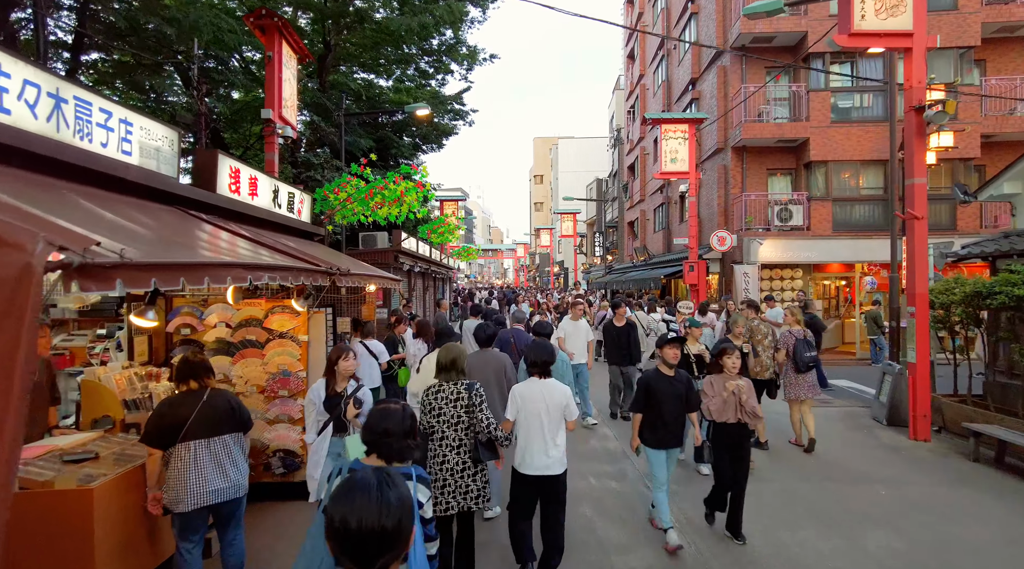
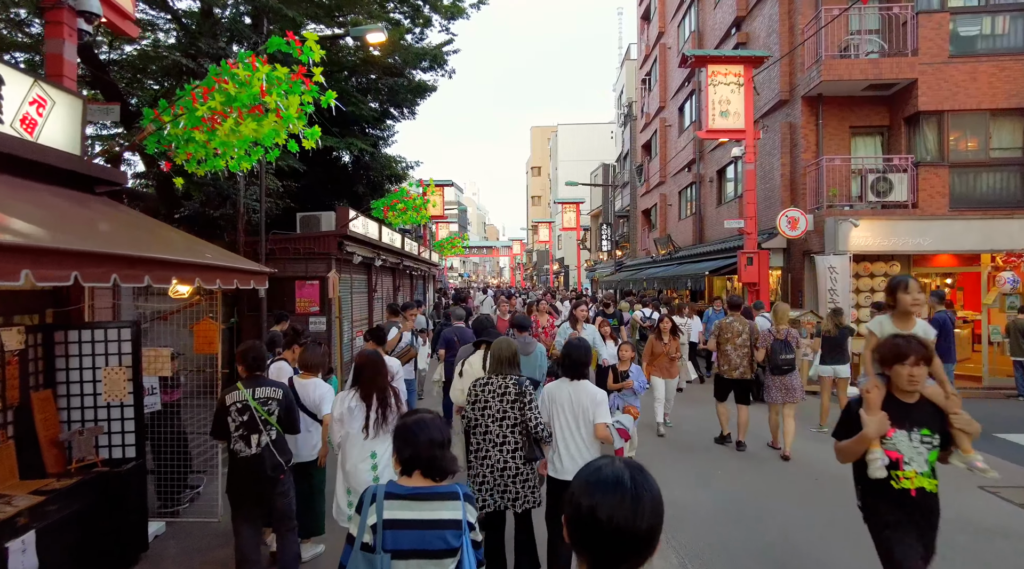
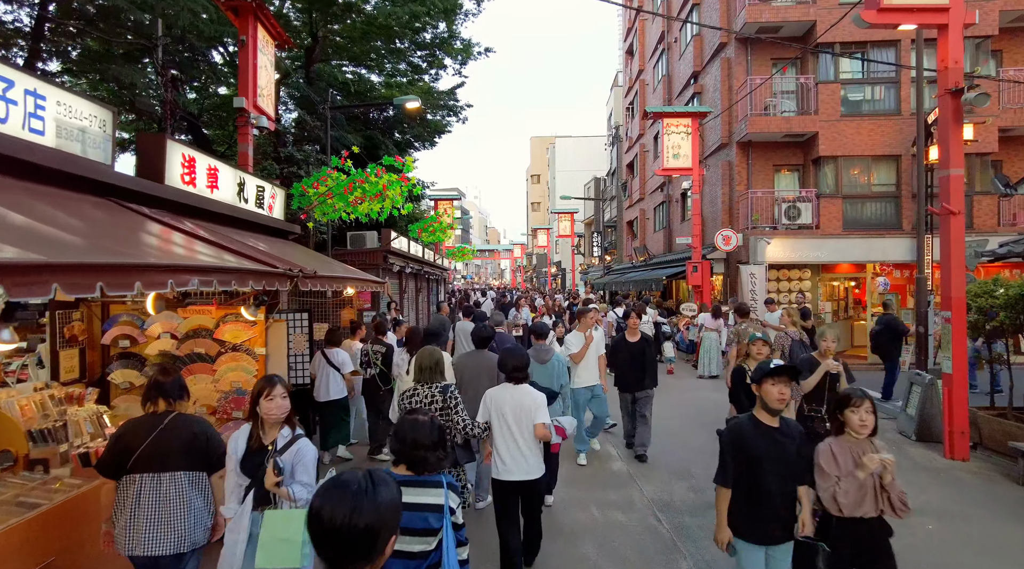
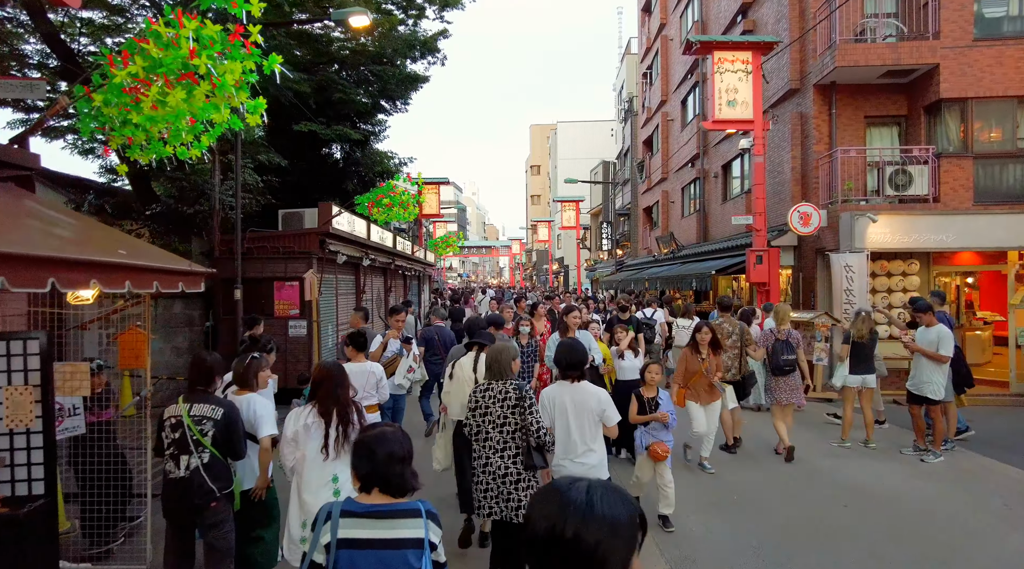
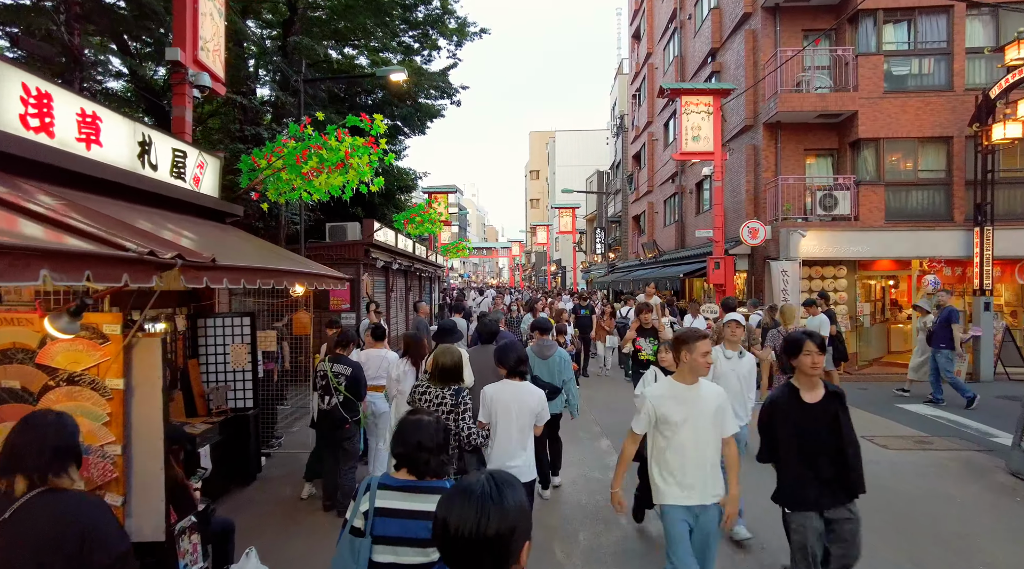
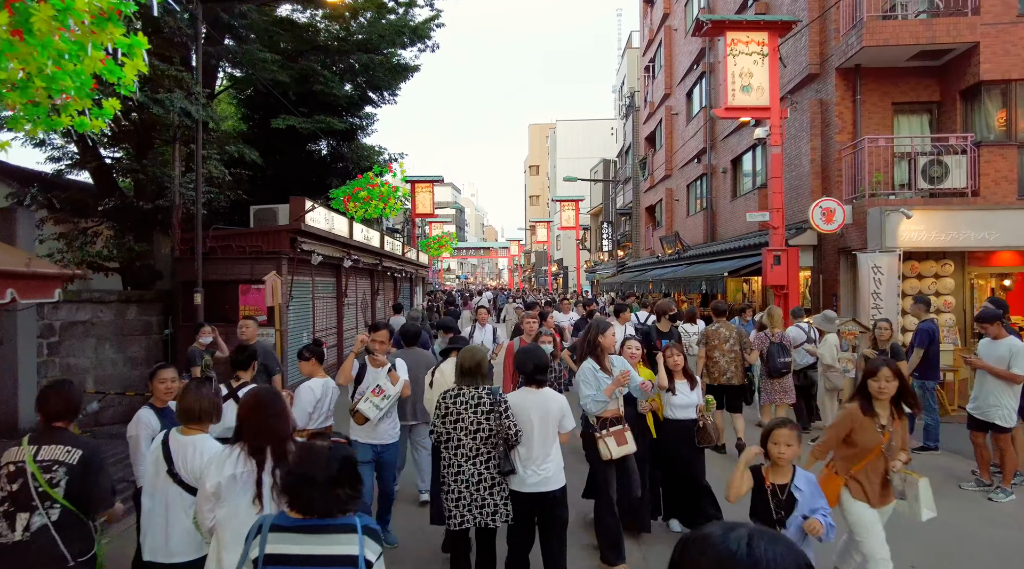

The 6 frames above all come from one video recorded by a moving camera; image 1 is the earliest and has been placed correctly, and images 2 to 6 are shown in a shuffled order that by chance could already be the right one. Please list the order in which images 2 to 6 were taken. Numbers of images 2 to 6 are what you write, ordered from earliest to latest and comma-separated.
3, 5, 2, 4, 6
